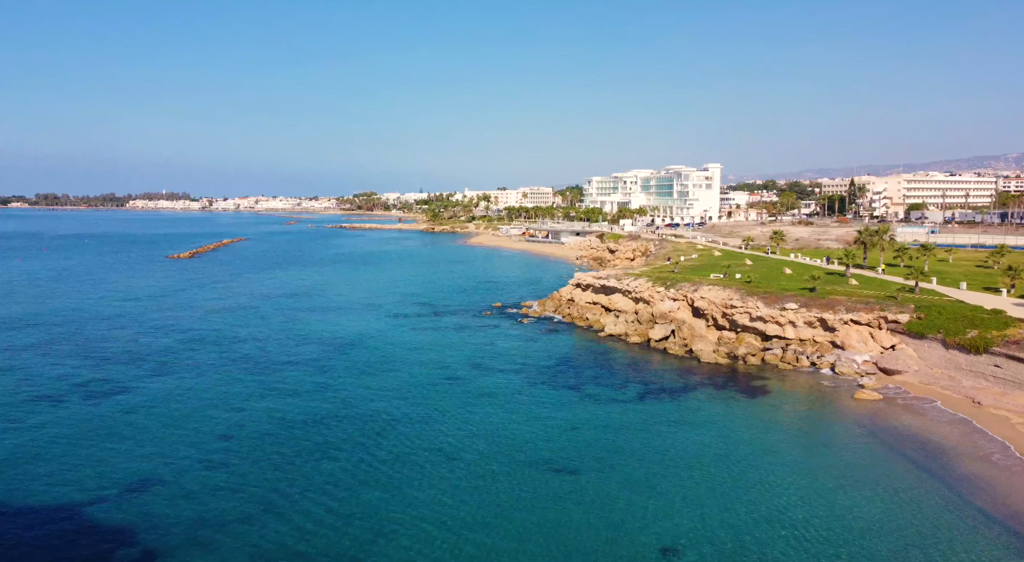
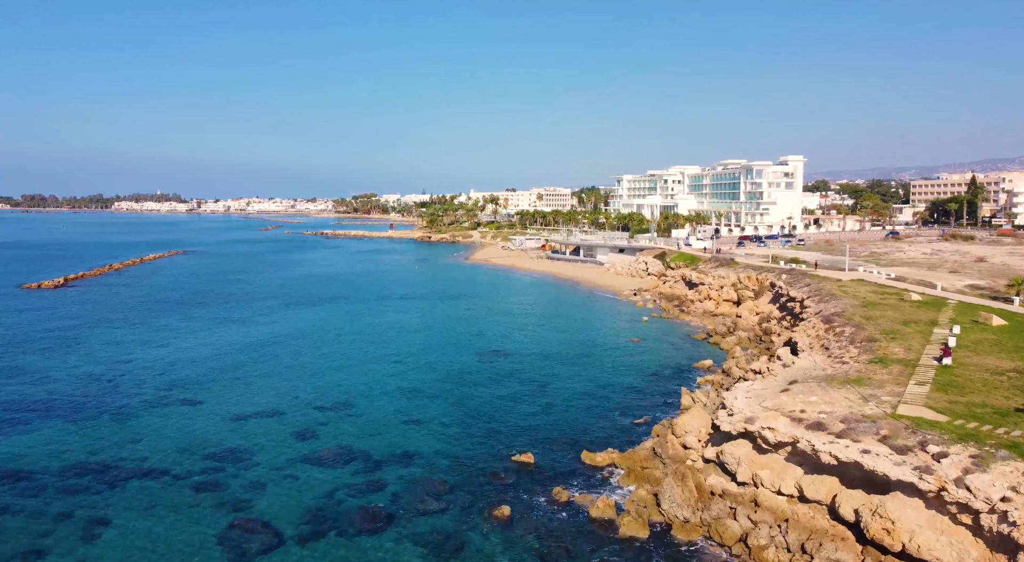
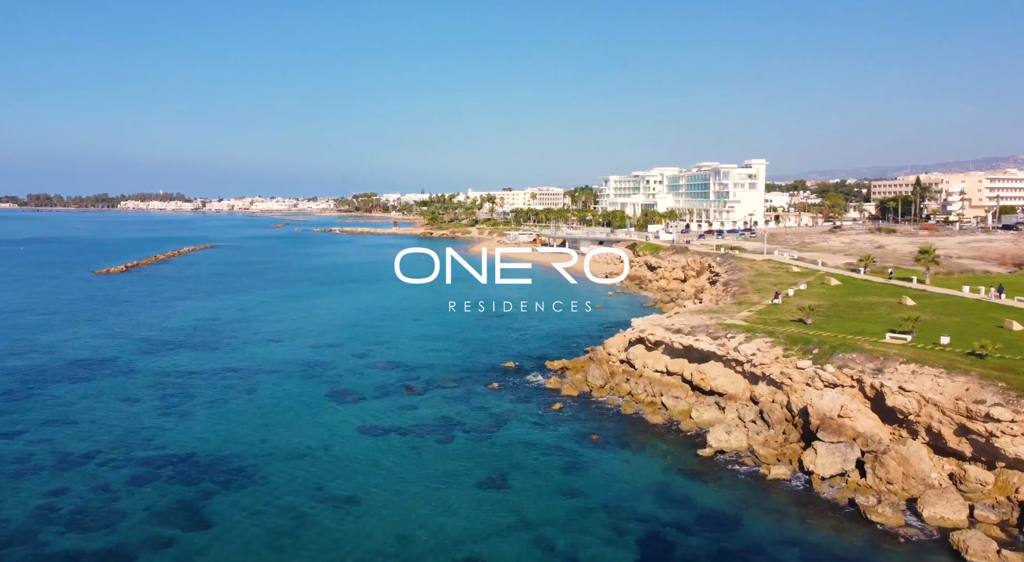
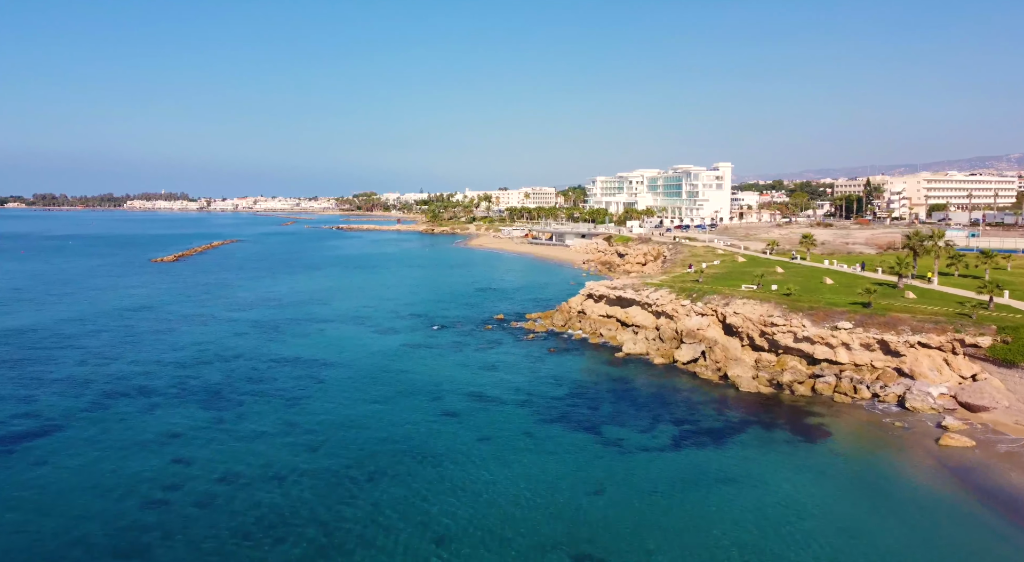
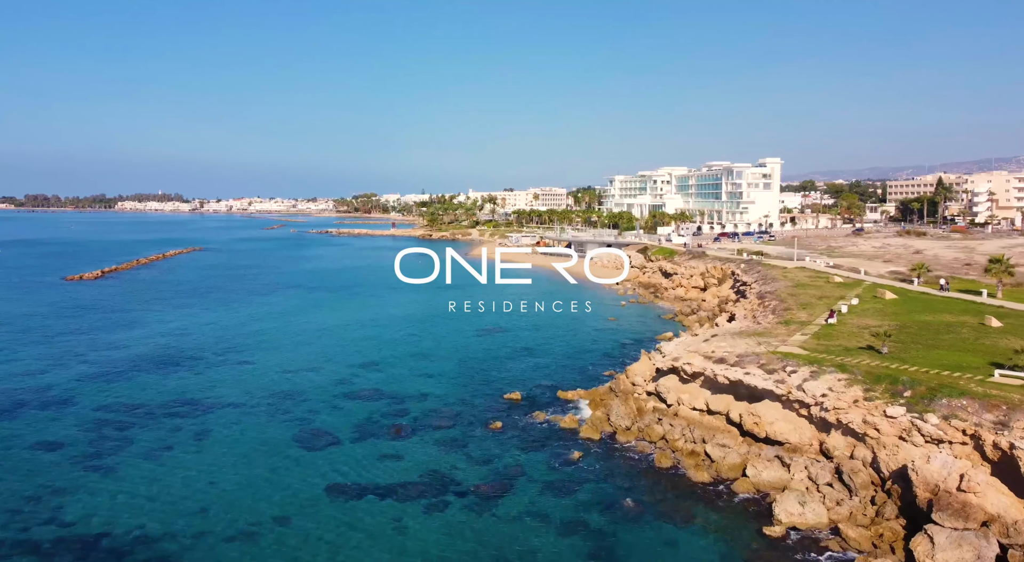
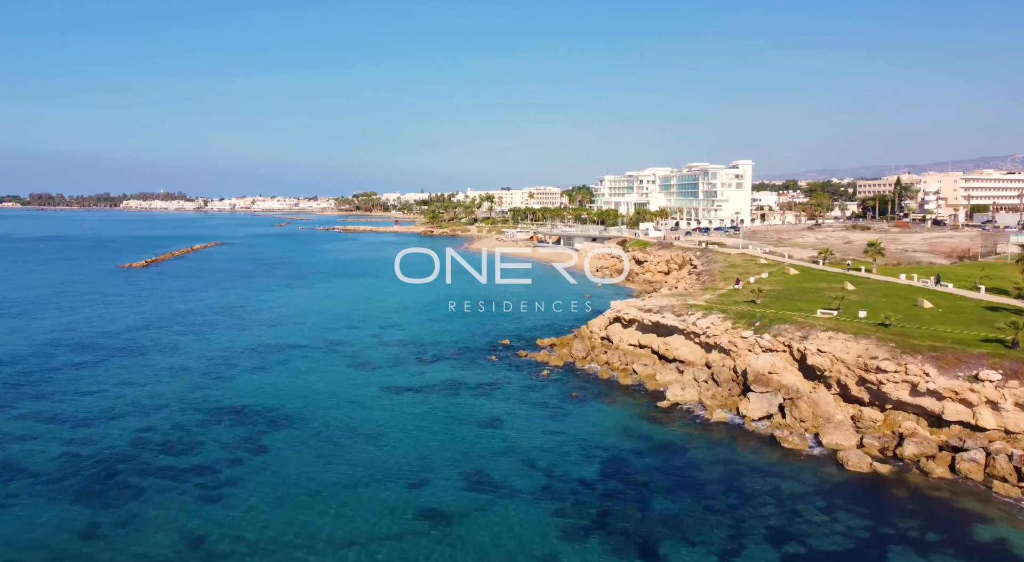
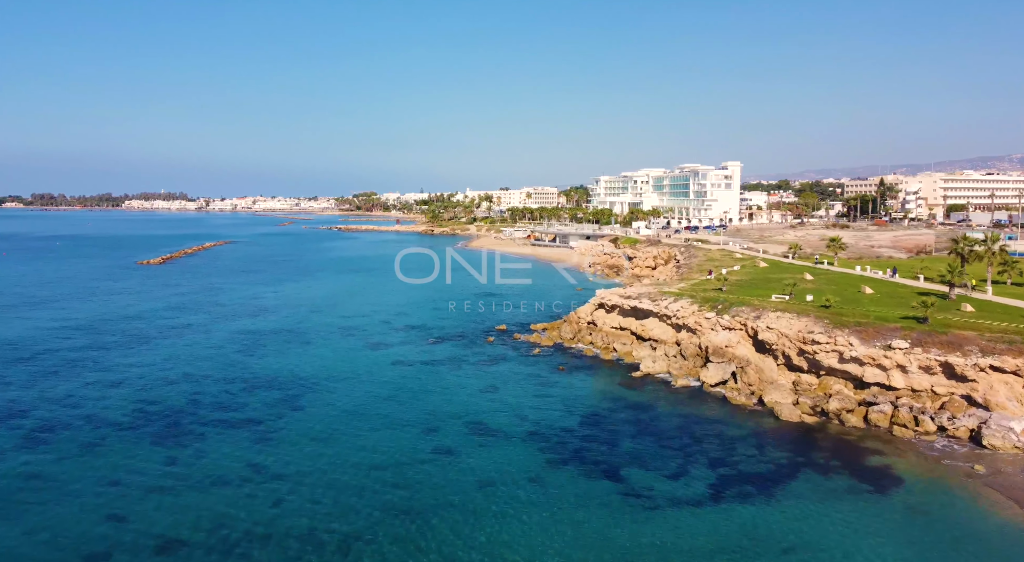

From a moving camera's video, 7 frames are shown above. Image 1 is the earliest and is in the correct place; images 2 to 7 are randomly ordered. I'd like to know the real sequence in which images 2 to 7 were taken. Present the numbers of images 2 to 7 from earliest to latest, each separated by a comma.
4, 7, 6, 3, 5, 2
